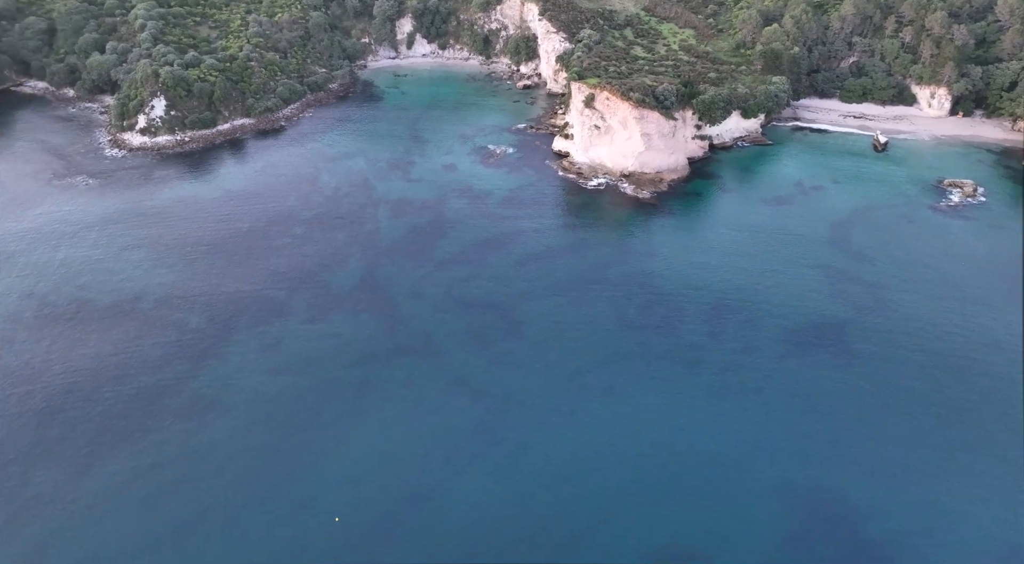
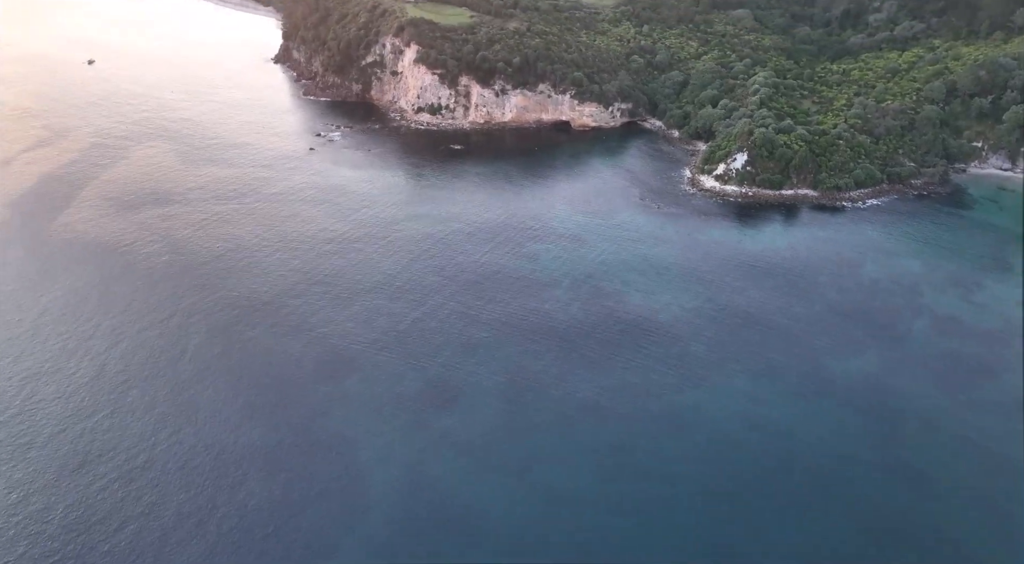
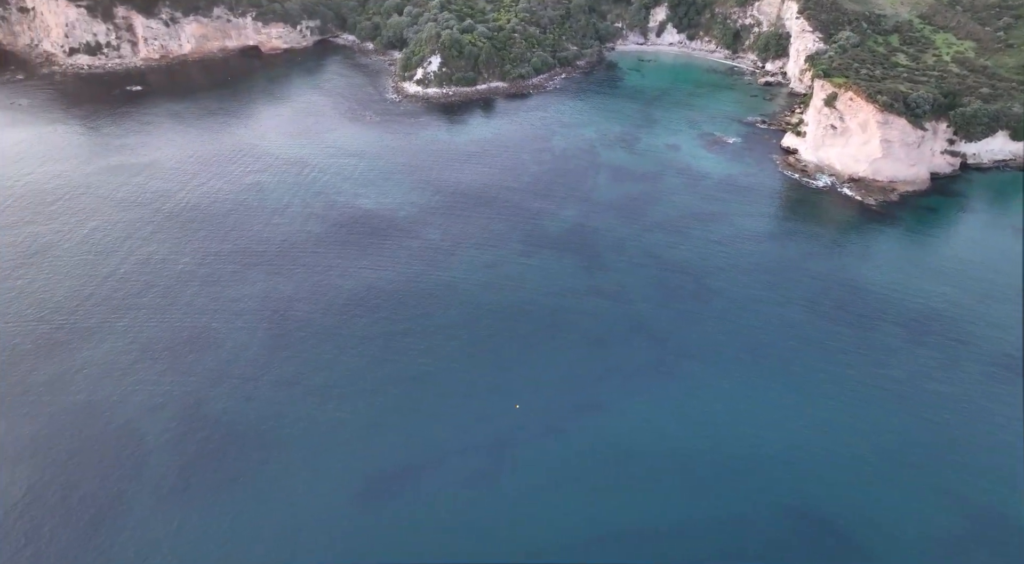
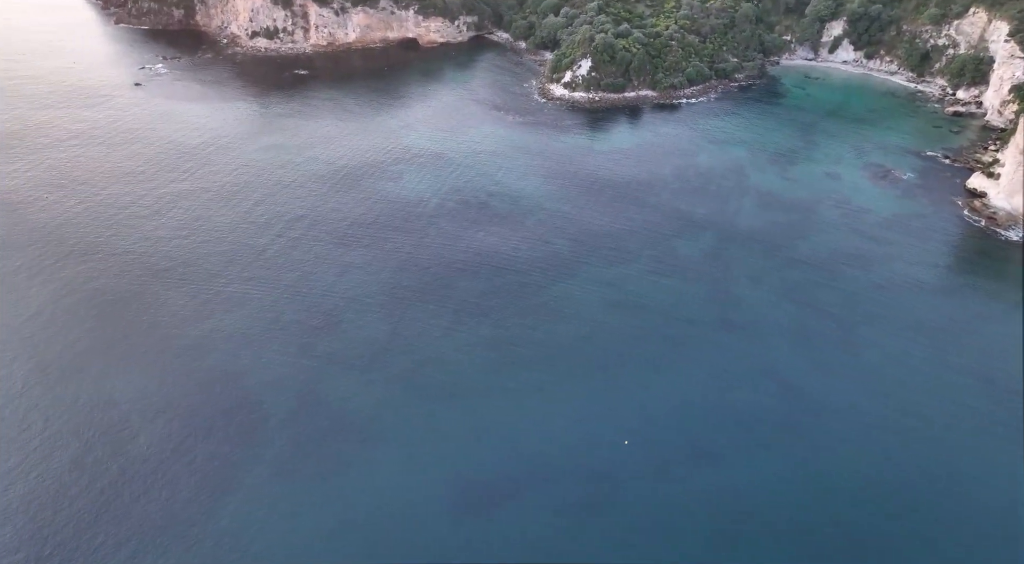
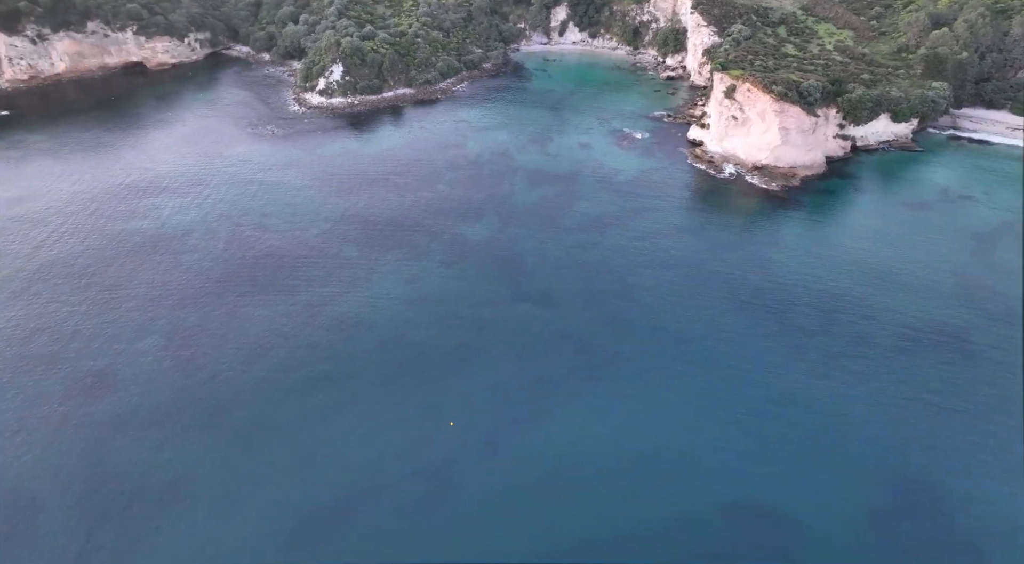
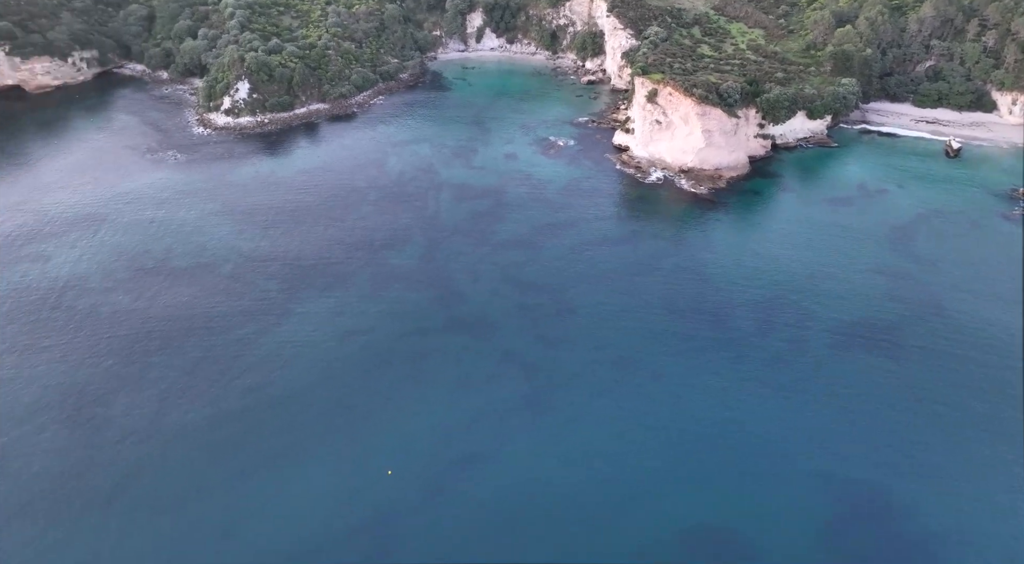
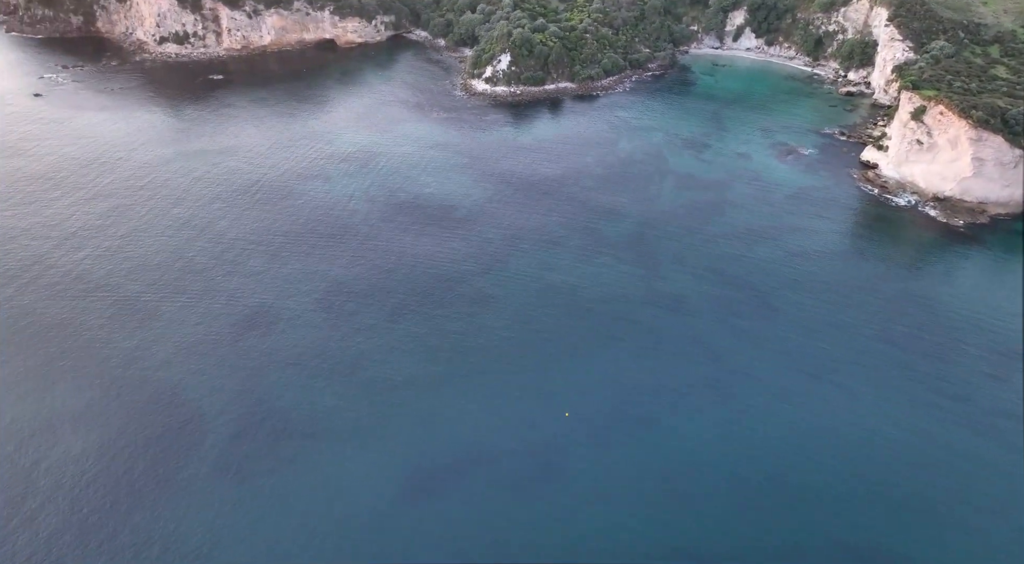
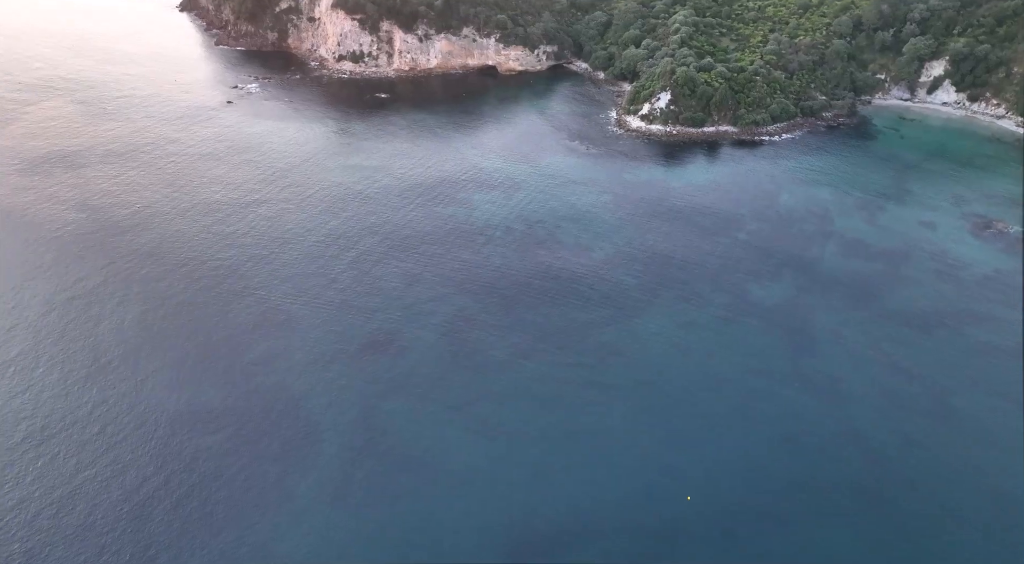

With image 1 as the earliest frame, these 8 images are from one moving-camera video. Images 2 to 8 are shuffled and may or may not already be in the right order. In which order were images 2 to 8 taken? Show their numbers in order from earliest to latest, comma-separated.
6, 5, 3, 7, 4, 8, 2
